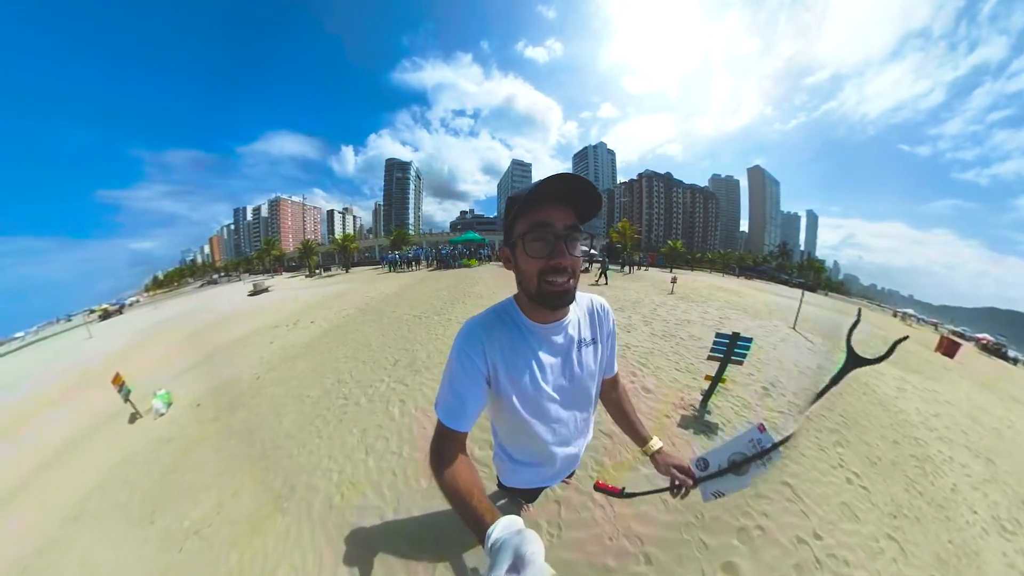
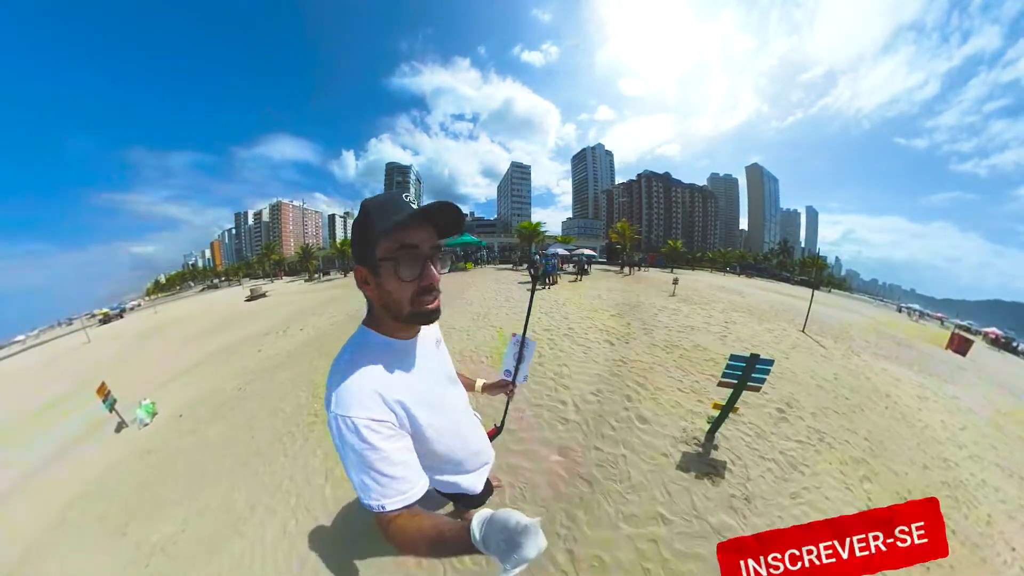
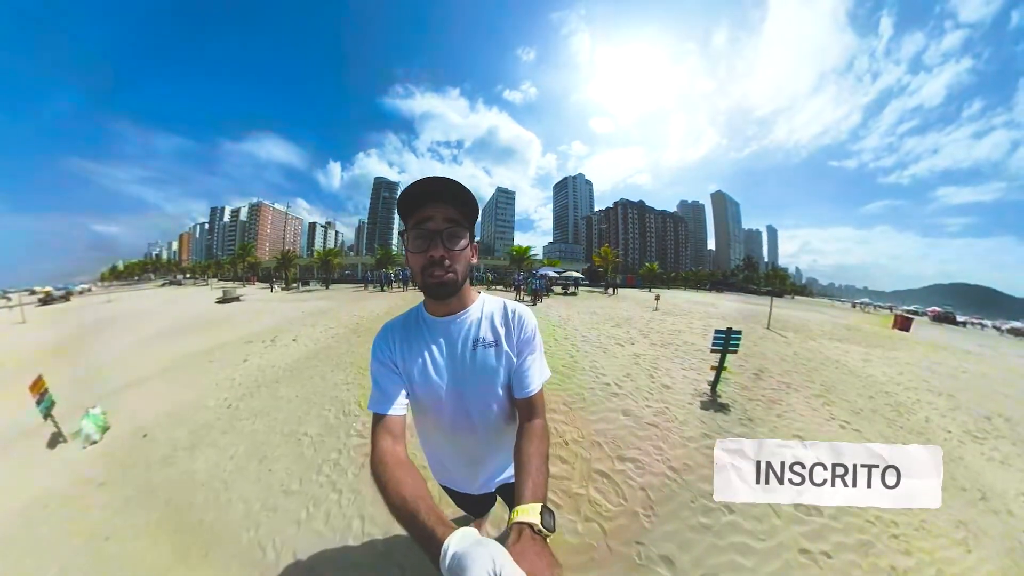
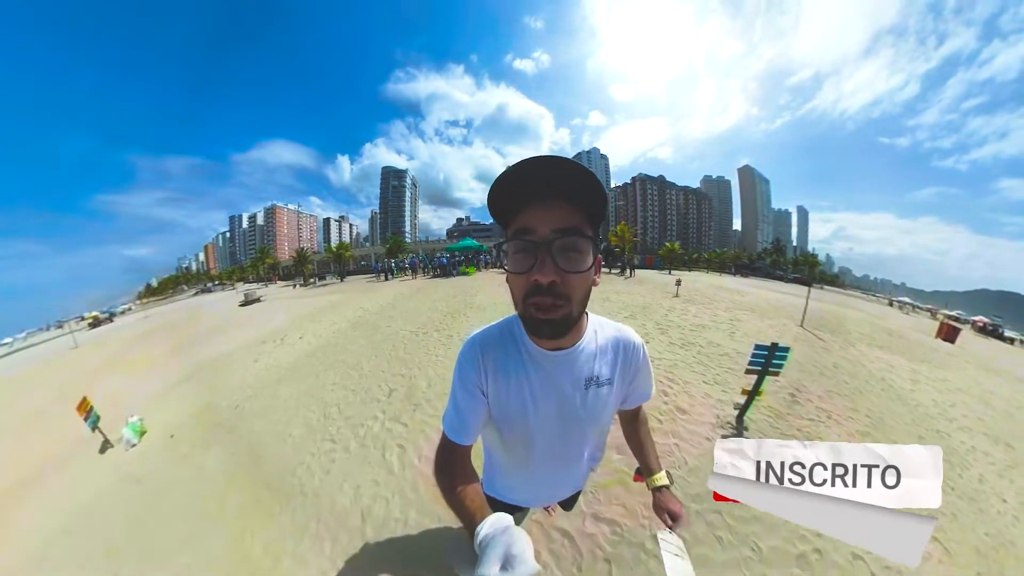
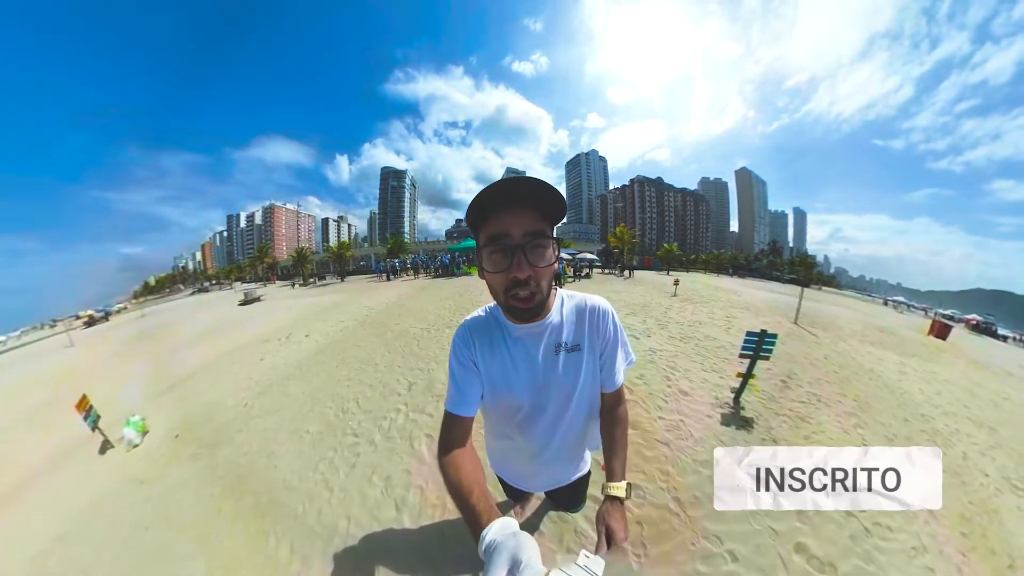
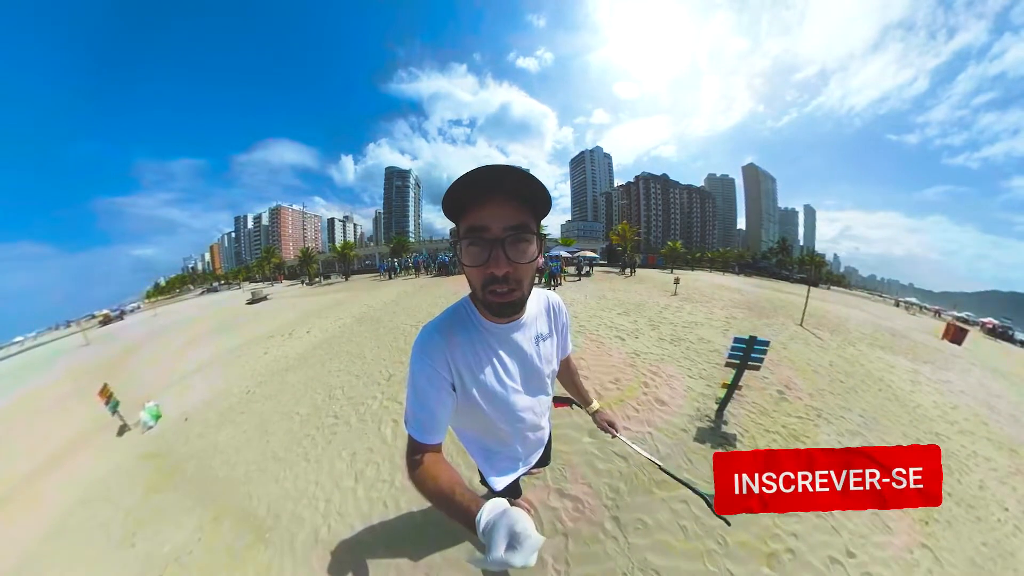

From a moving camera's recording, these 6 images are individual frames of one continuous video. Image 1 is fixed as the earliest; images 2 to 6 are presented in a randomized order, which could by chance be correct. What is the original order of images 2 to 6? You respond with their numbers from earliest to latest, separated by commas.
2, 6, 4, 5, 3
